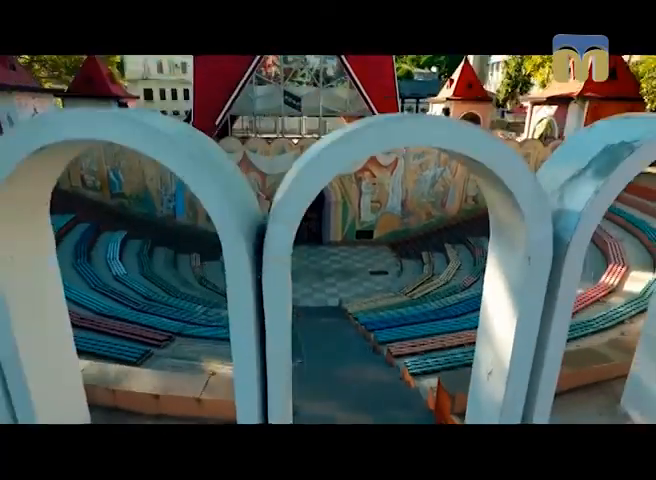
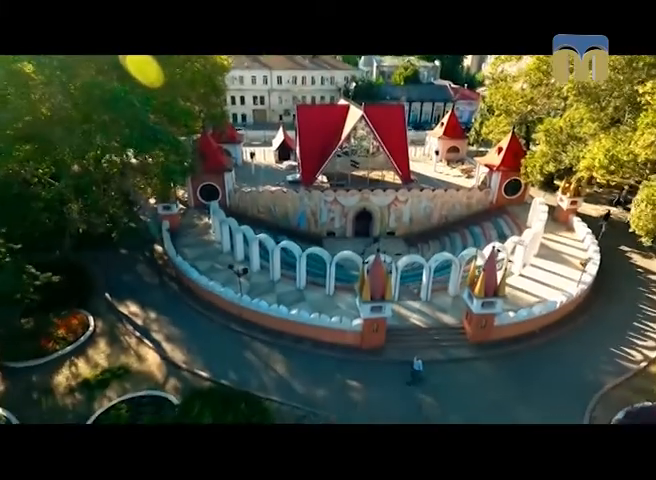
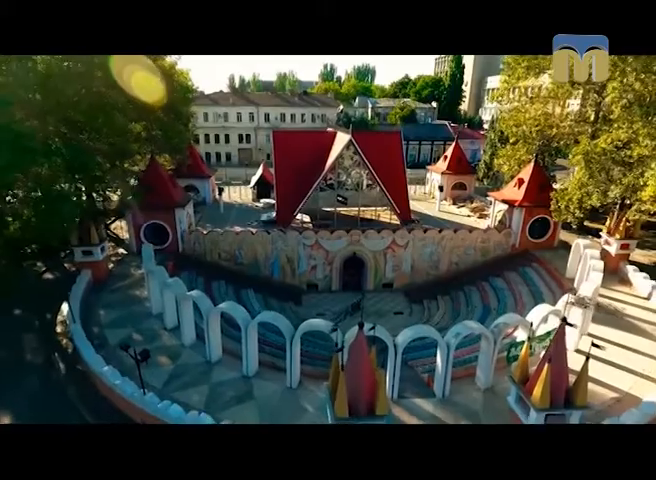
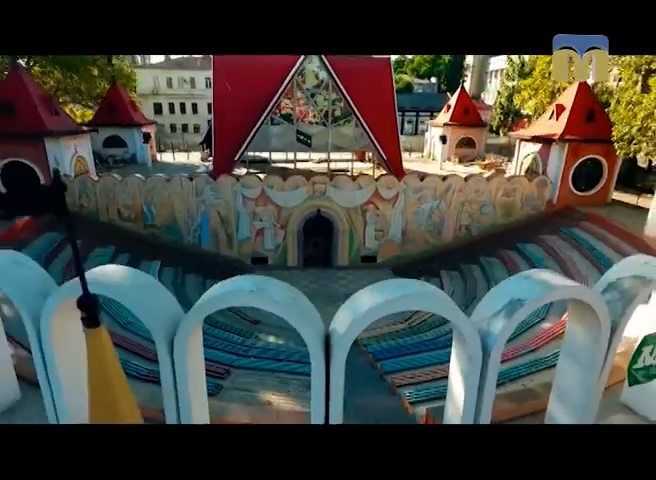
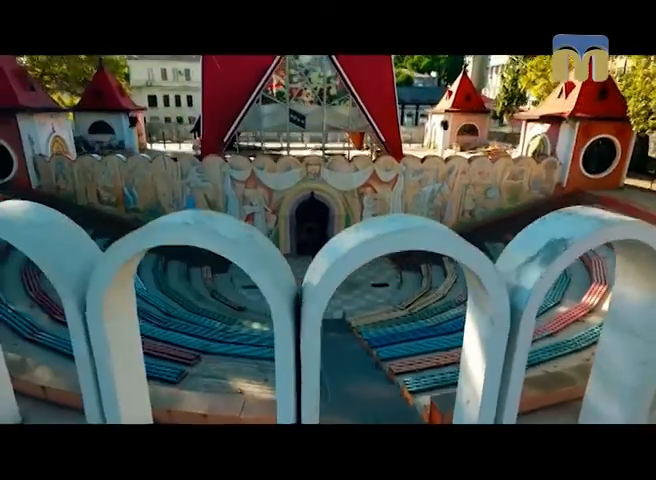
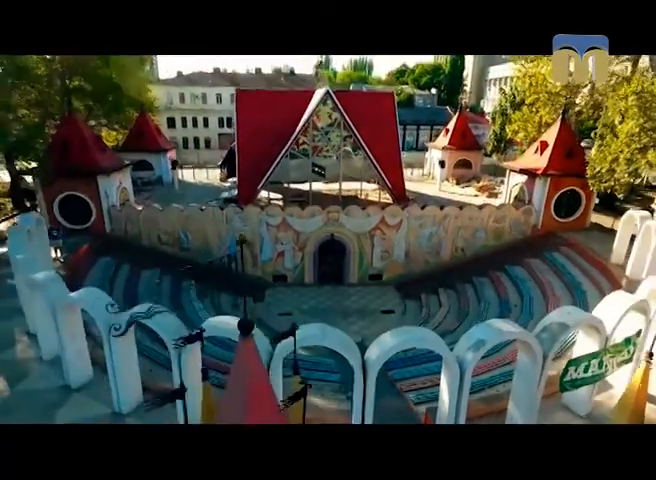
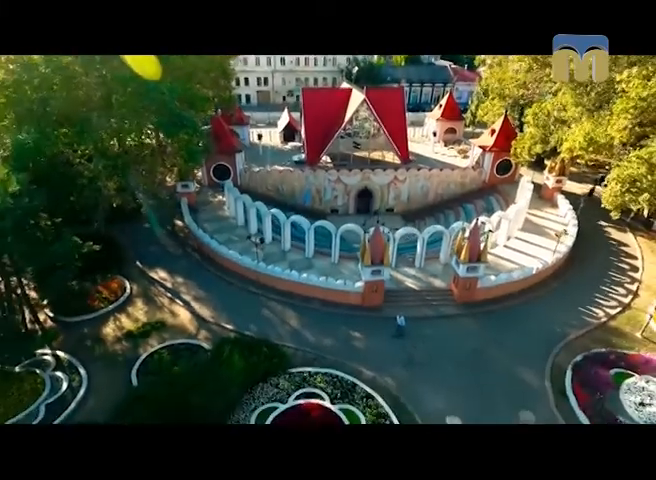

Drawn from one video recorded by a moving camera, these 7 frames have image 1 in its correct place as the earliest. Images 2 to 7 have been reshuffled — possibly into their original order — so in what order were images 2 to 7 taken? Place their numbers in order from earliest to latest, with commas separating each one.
5, 4, 6, 3, 2, 7
